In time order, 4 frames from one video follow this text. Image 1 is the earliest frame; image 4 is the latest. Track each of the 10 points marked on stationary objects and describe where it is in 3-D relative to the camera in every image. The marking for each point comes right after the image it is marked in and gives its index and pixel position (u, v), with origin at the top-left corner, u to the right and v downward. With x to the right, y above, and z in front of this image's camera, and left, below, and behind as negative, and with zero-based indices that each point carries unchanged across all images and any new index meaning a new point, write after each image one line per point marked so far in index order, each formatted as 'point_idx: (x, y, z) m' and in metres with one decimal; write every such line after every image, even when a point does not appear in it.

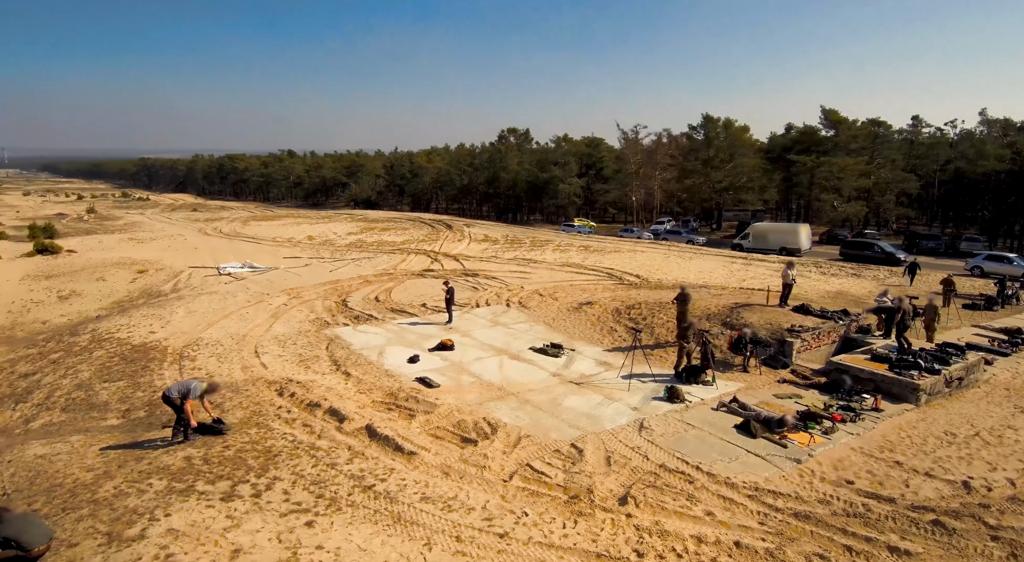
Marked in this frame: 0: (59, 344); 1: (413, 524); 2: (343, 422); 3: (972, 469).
0: (-13.7, -1.9, +18.1) m
1: (-1.2, -2.9, +7.1) m
2: (-2.9, -2.4, +10.0) m
3: (+7.9, -3.3, +10.3) m
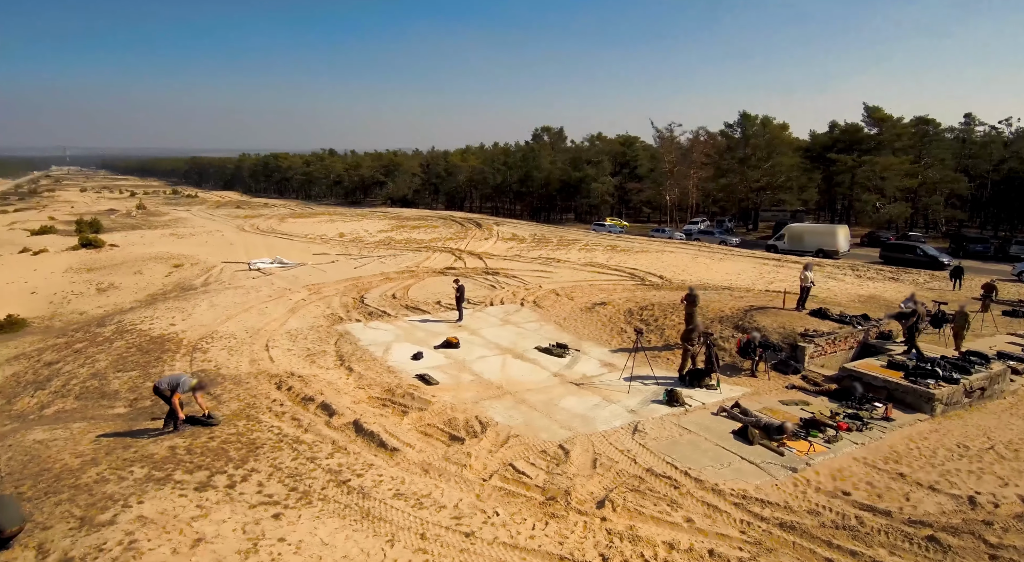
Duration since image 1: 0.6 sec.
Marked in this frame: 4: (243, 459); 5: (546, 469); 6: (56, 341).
0: (-13.4, -1.7, +18.8) m
1: (-1.6, -2.9, +7.1) m
2: (-3.1, -2.3, +10.2) m
3: (+7.7, -3.4, +9.8) m
4: (-3.7, -2.4, +8.1) m
5: (+0.5, -2.9, +9.3) m
6: (-14.3, -1.9, +18.9) m
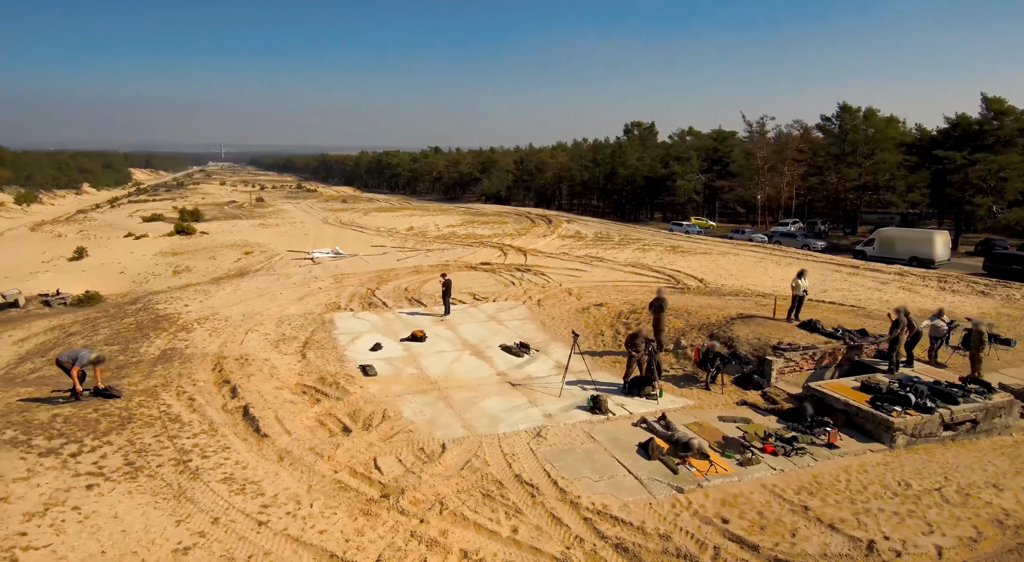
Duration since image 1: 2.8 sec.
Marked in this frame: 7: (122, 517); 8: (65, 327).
0: (-13.8, -1.1, +20.9) m
1: (-4.0, -2.7, +7.4) m
2: (-5.0, -2.1, +10.7) m
3: (+5.5, -3.6, +8.6) m
4: (-5.9, -2.2, +8.7) m
5: (-1.6, -2.9, +9.2) m
6: (-14.7, -1.2, +21.1) m
7: (-4.5, -2.7, +6.9) m
8: (-14.7, -1.5, +19.6) m
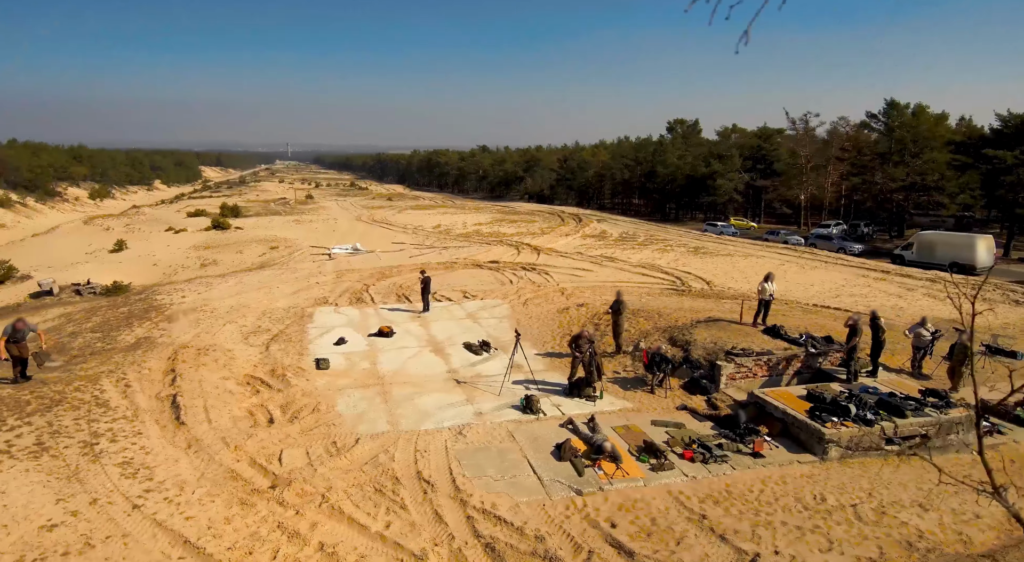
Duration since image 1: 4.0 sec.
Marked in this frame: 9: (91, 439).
0: (-14.4, -0.8, +22.0) m
1: (-5.7, -2.6, +7.9) m
2: (-6.4, -2.0, +11.2) m
3: (+3.9, -3.7, +8.3) m
4: (-7.5, -2.1, +9.3) m
5: (-3.1, -2.8, +9.5) m
6: (-15.2, -0.9, +22.3) m
7: (-6.2, -2.6, +7.4) m
8: (-15.4, -1.2, +20.8) m
9: (-6.2, -2.4, +8.9) m
